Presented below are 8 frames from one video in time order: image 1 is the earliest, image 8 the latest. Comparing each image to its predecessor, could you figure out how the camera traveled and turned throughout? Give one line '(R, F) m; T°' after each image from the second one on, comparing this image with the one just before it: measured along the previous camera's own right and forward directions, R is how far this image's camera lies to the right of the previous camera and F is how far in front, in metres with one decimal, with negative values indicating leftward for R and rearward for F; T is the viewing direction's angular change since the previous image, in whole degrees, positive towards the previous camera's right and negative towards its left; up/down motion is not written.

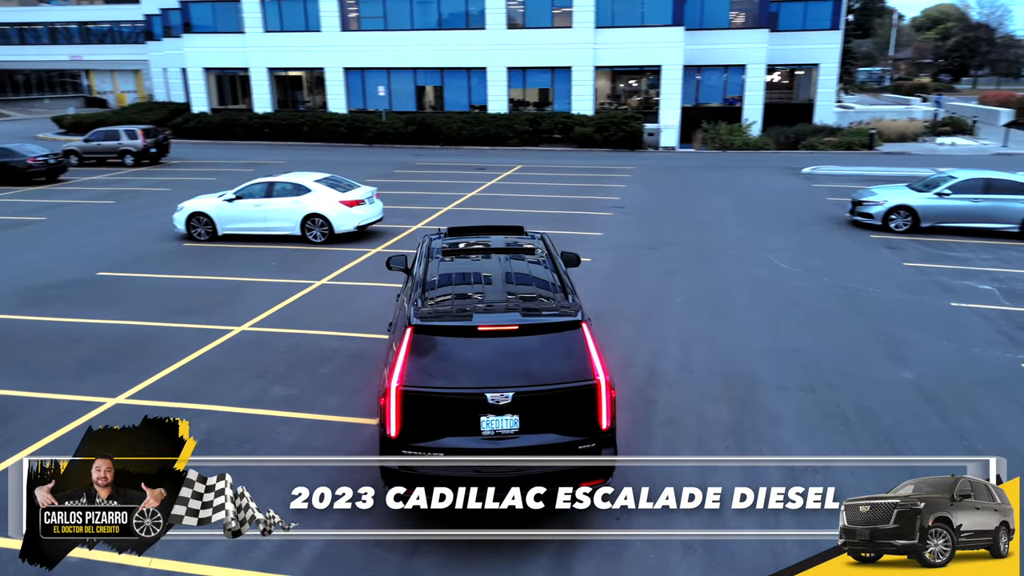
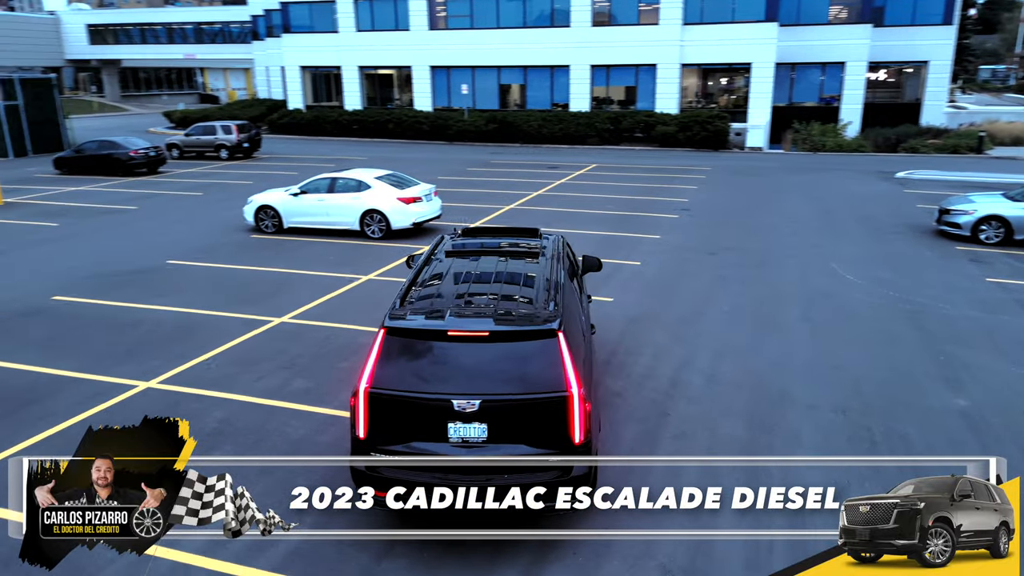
(+0.7, +0.2) m; -7°
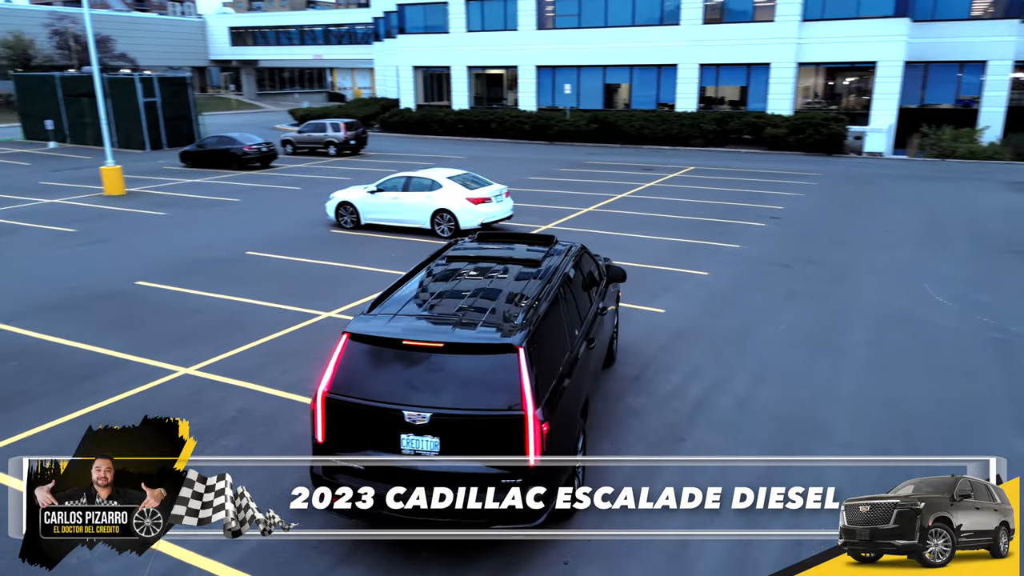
(+0.9, +0.2) m; -9°
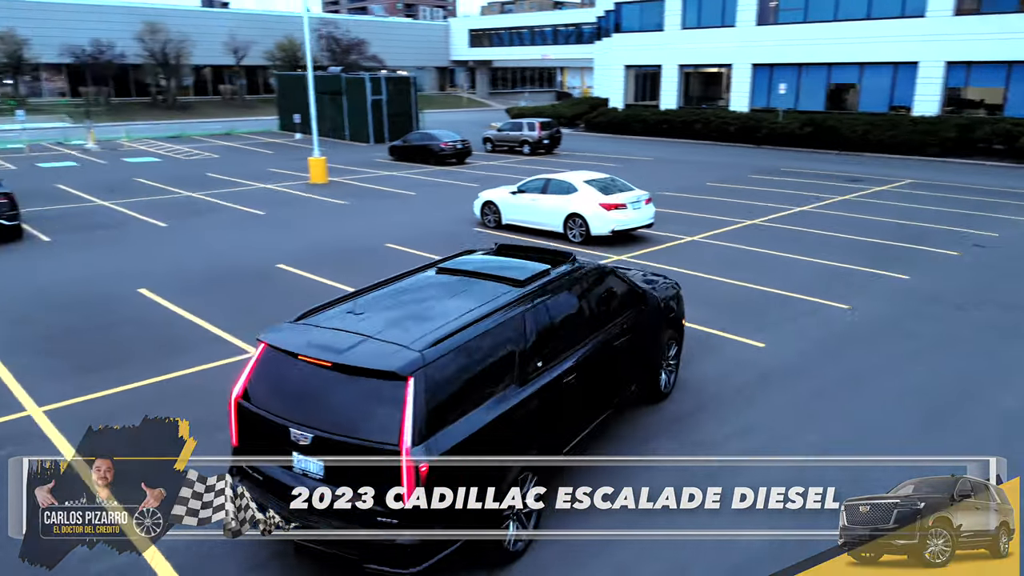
(+1.7, +0.7) m; -17°
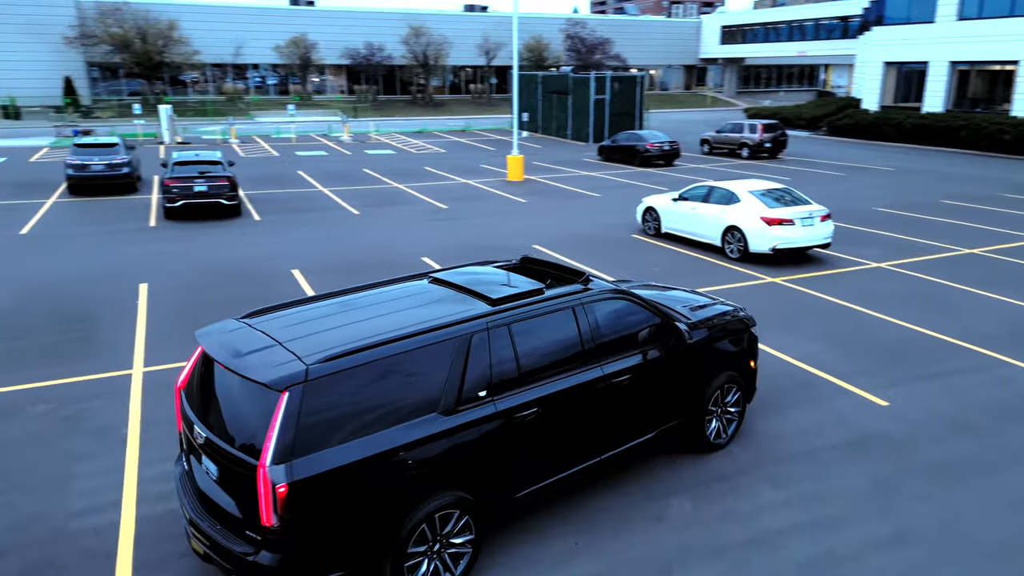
(+1.7, +0.8) m; -19°
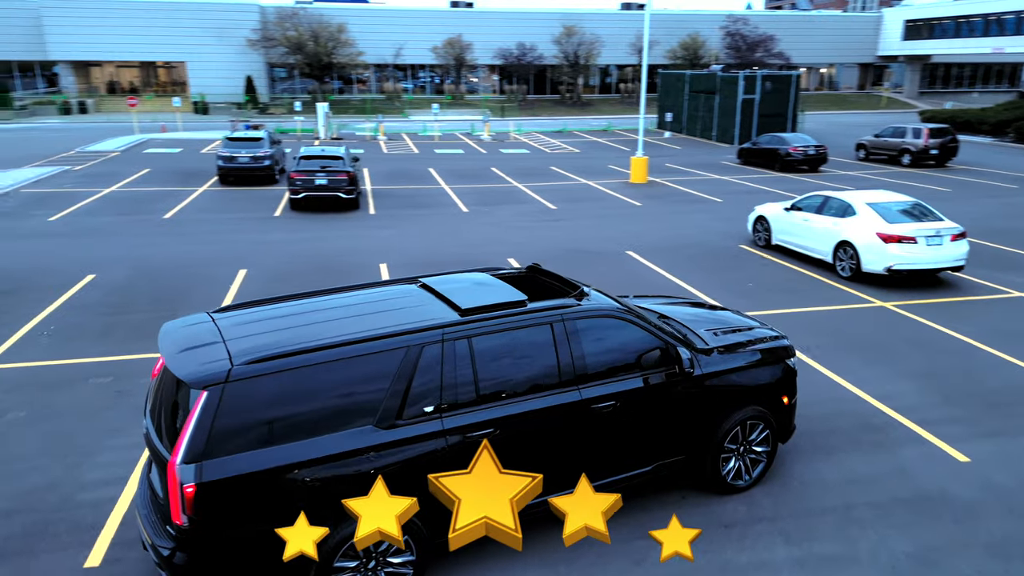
(+1.1, +0.4) m; -12°
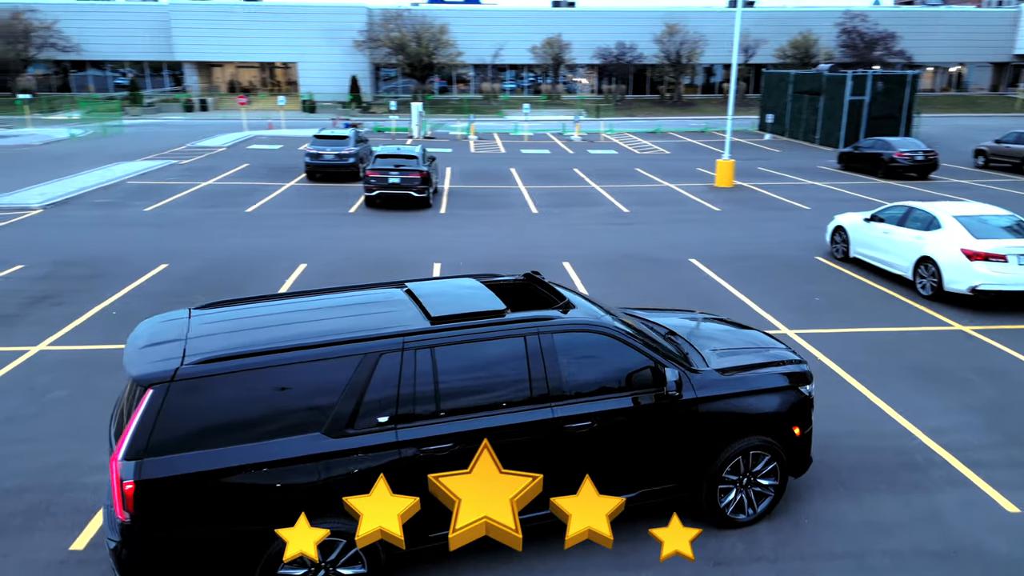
(+0.8, +0.3) m; -8°
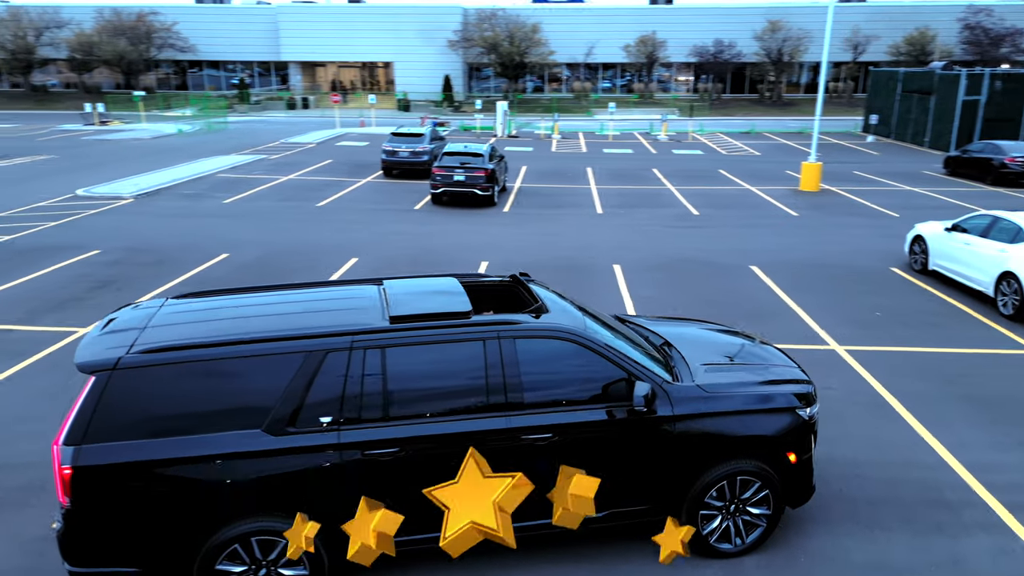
(+0.8, +0.3) m; -7°
